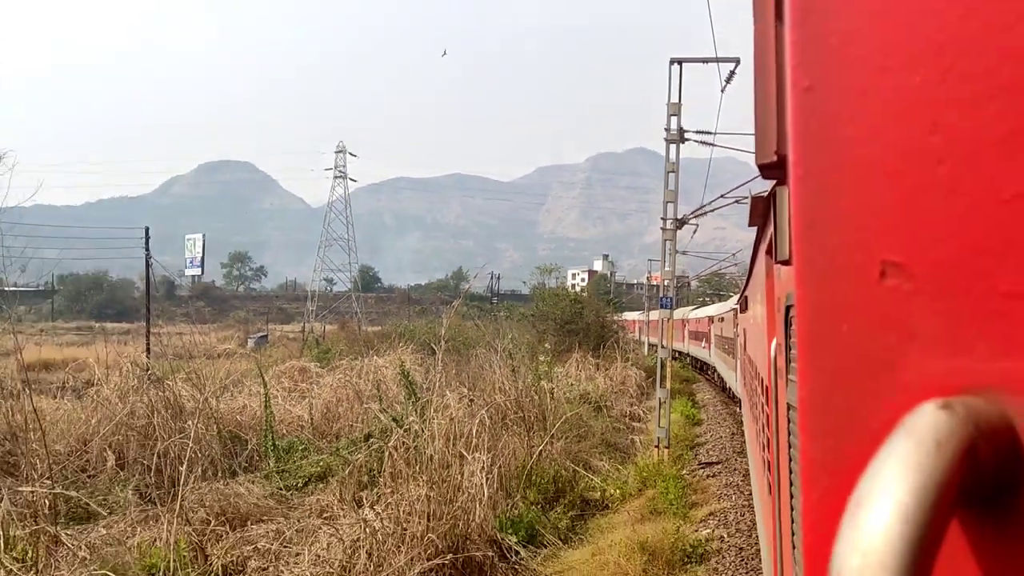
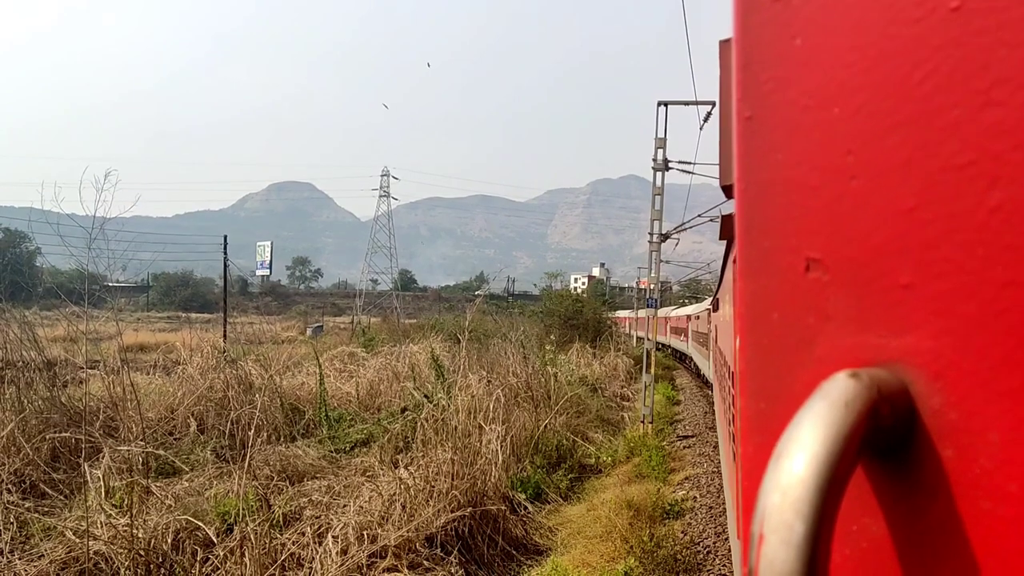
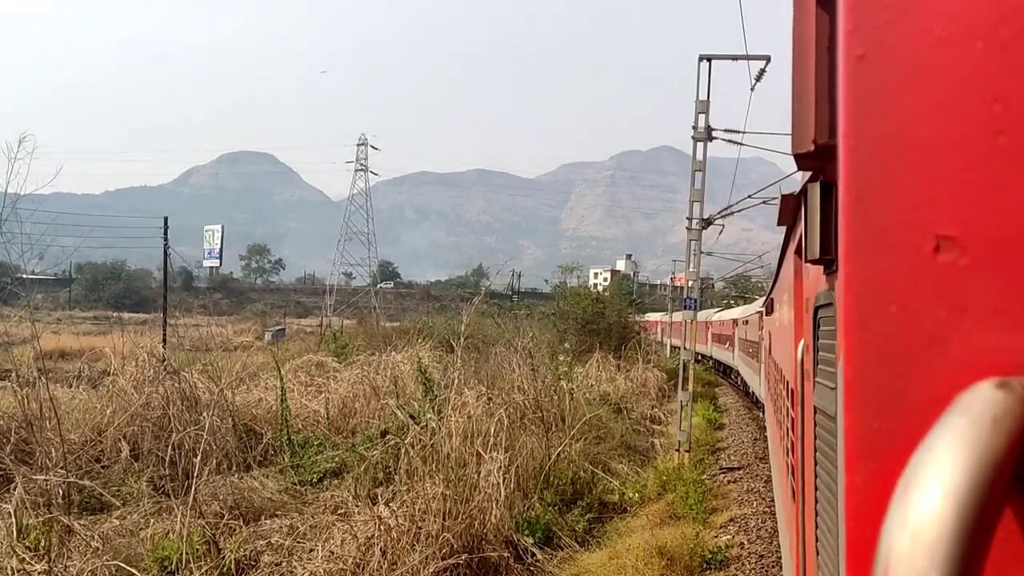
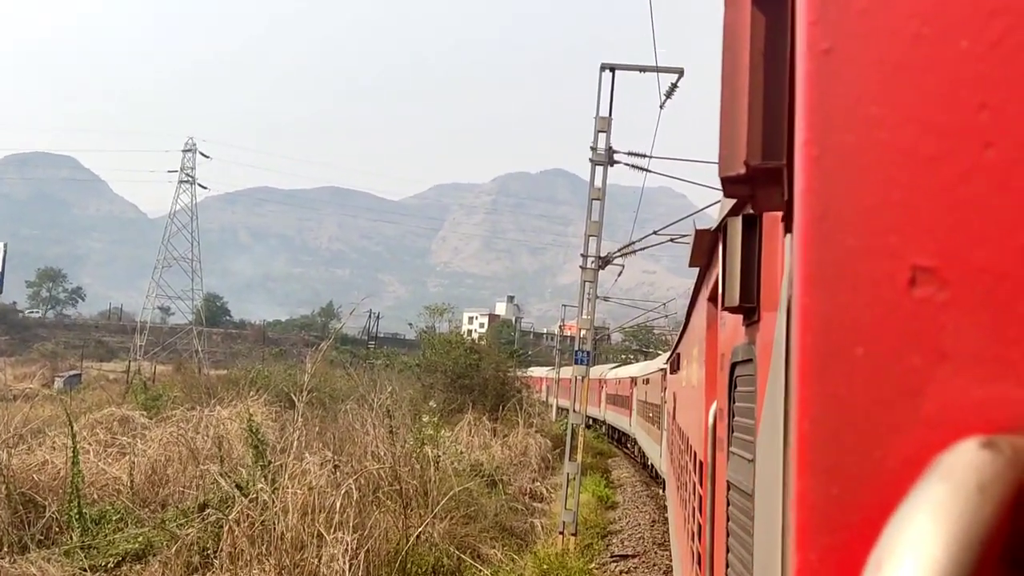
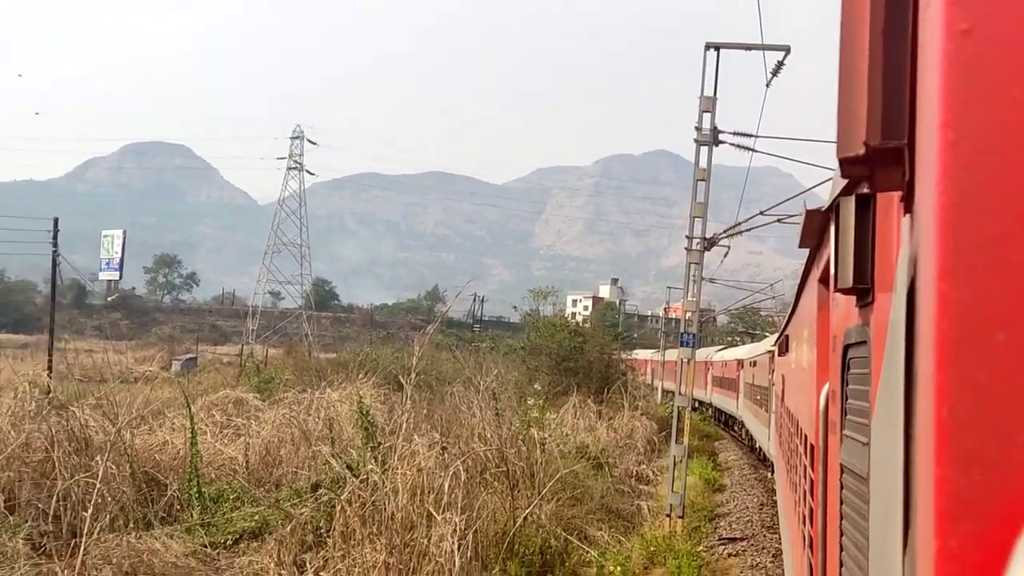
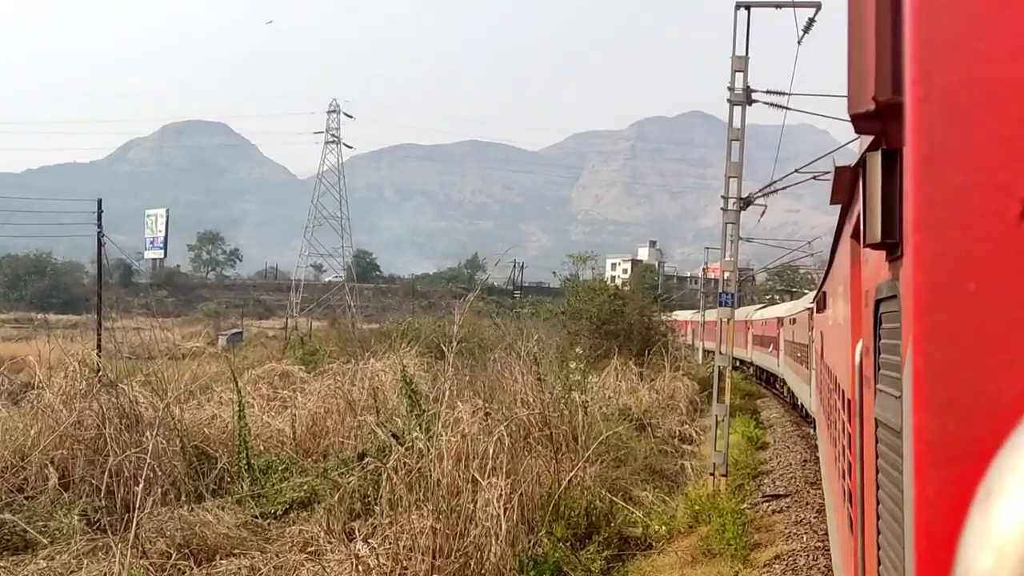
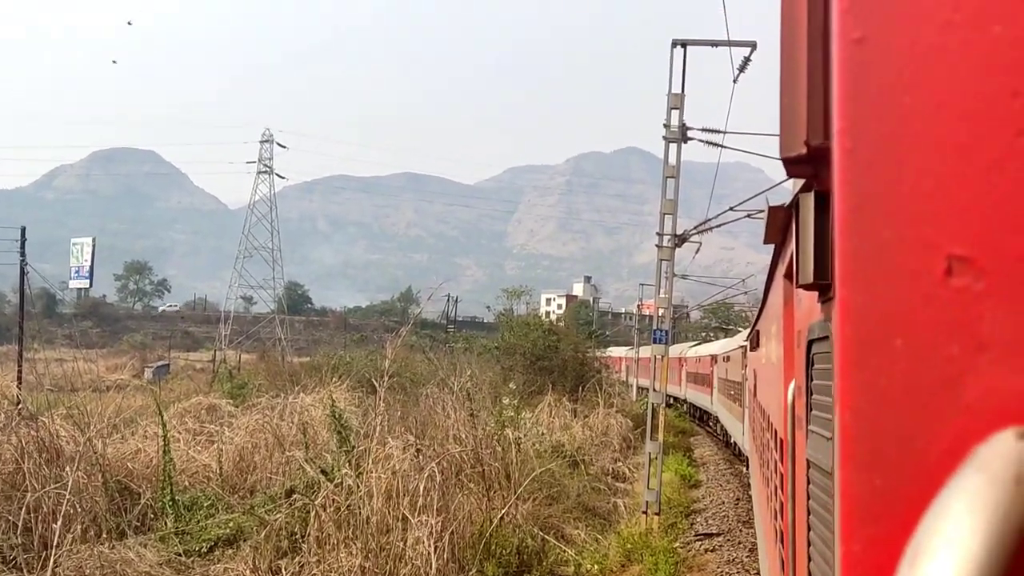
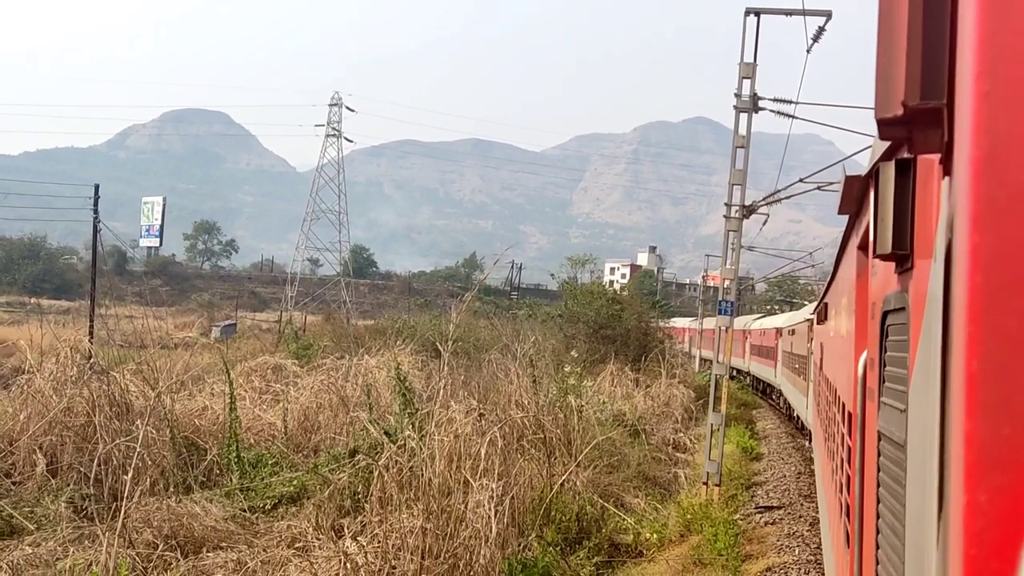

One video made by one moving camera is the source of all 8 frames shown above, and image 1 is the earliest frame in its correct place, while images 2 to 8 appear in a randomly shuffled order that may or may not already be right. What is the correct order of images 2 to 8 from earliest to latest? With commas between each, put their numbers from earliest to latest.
2, 3, 6, 7, 4, 5, 8
